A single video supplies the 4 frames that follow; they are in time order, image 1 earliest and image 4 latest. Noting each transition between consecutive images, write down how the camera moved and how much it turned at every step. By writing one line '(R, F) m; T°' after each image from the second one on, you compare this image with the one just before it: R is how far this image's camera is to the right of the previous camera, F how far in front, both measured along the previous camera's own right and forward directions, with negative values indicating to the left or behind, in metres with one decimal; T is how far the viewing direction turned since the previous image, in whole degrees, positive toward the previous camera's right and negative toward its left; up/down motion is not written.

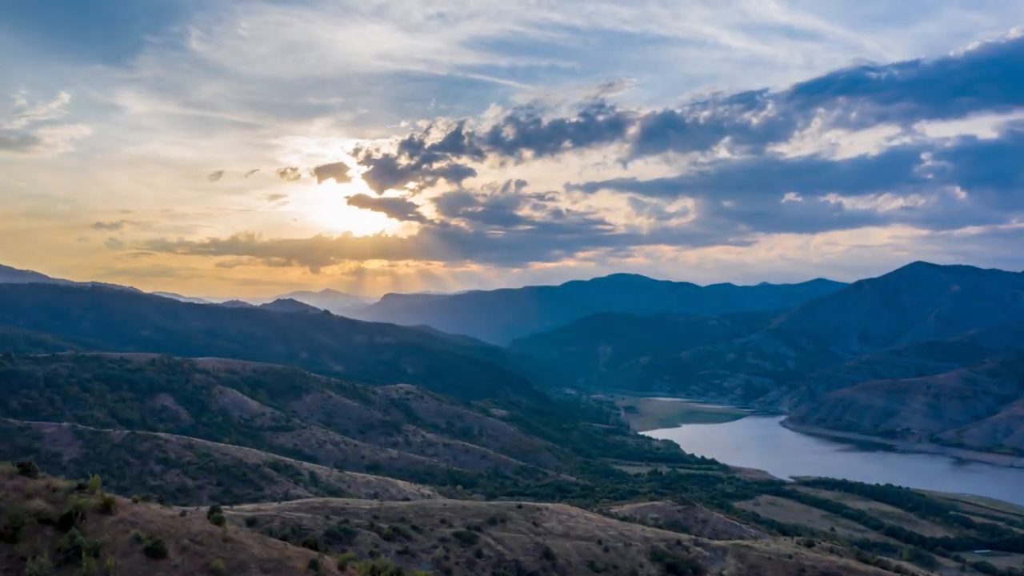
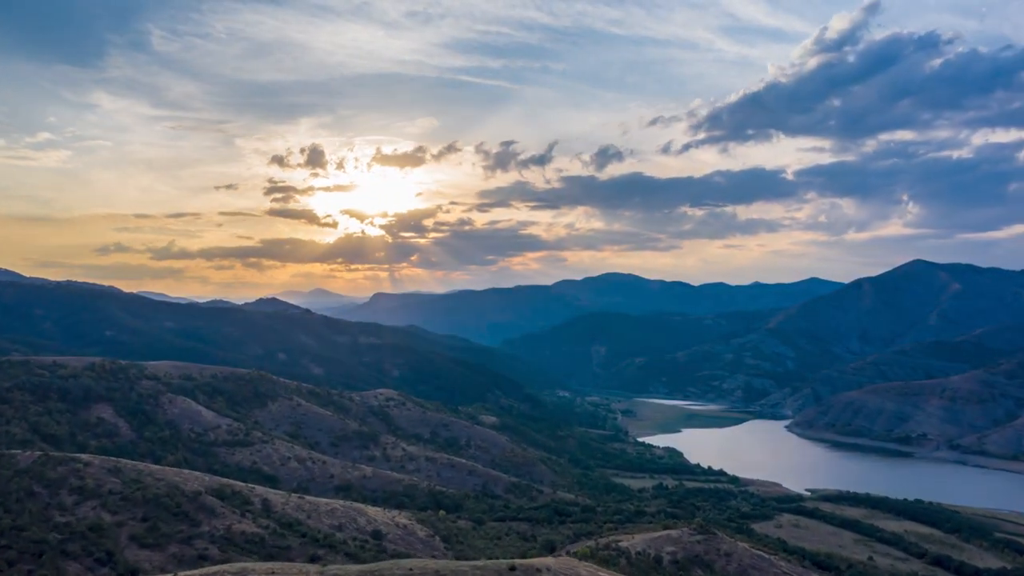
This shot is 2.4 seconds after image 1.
(0.0, +7.1) m; +1°
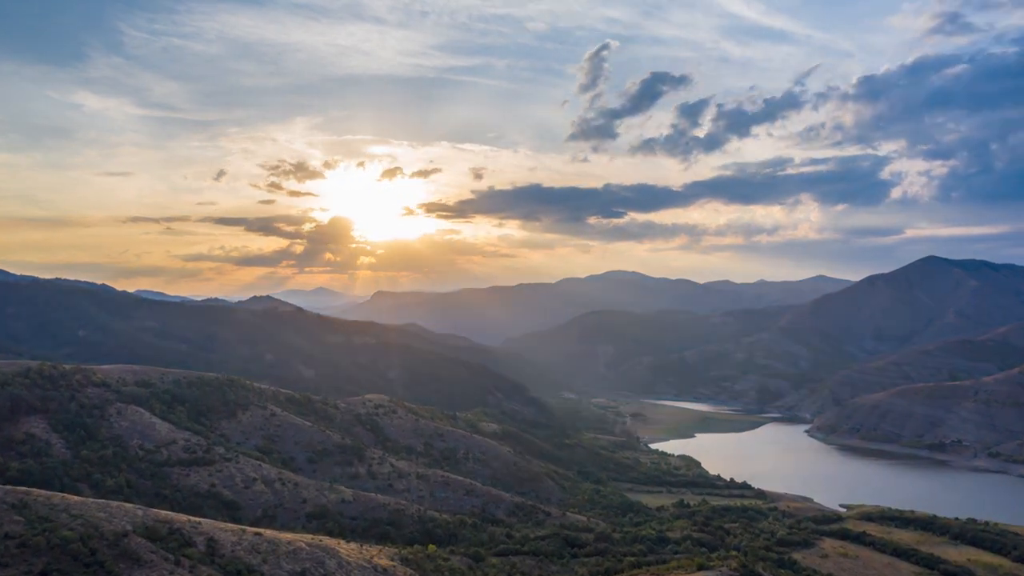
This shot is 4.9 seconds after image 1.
(0.0, +7.3) m; 0°
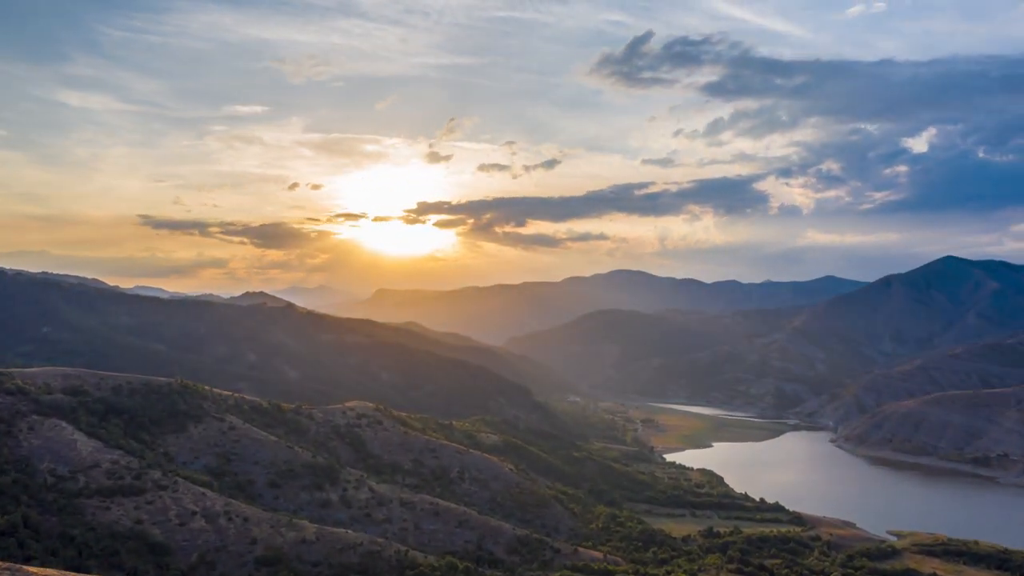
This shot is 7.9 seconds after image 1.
(0.0, +8.5) m; 0°
